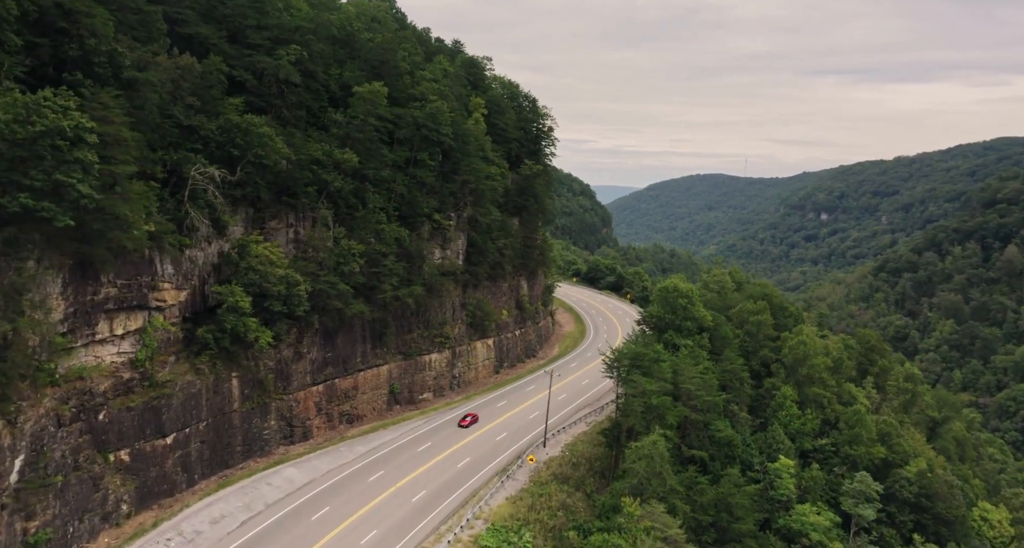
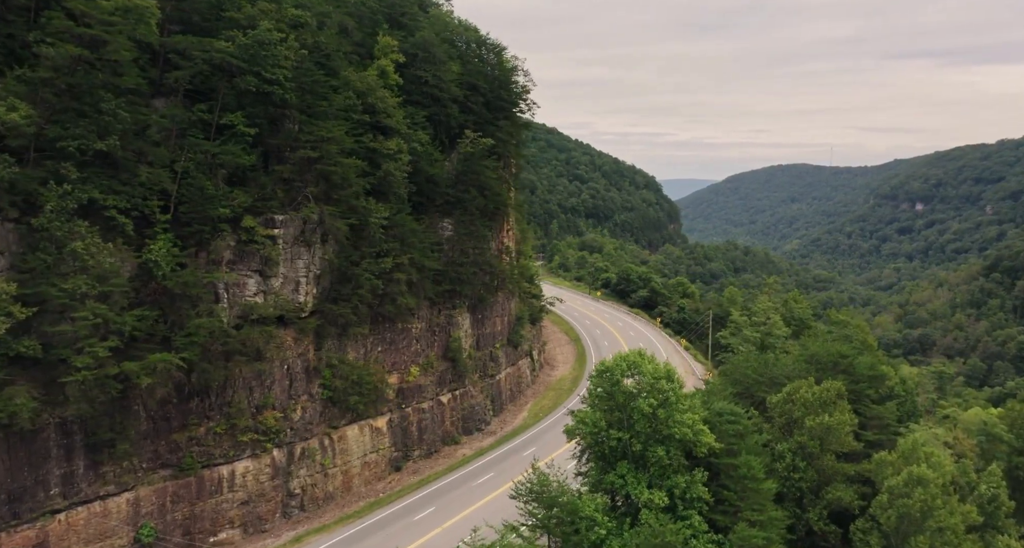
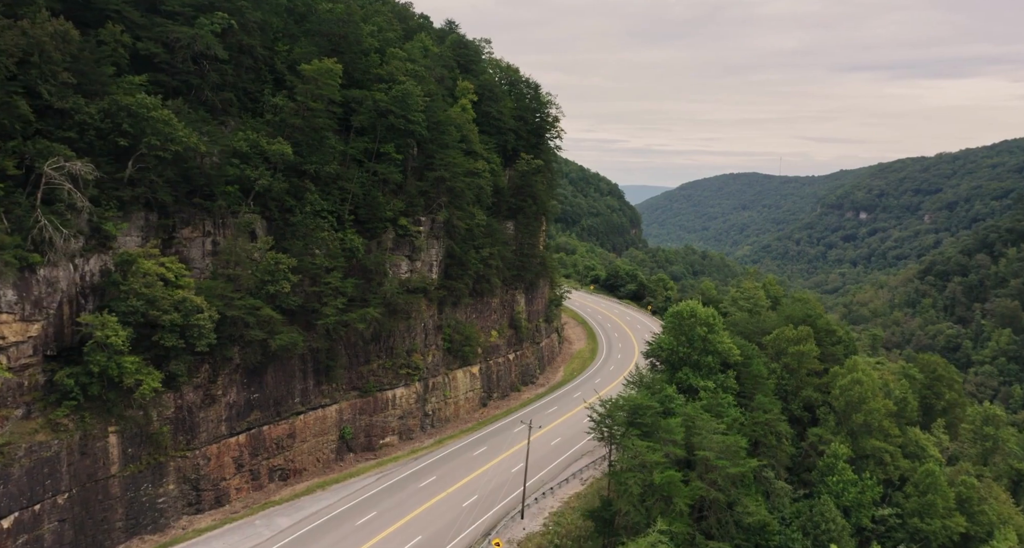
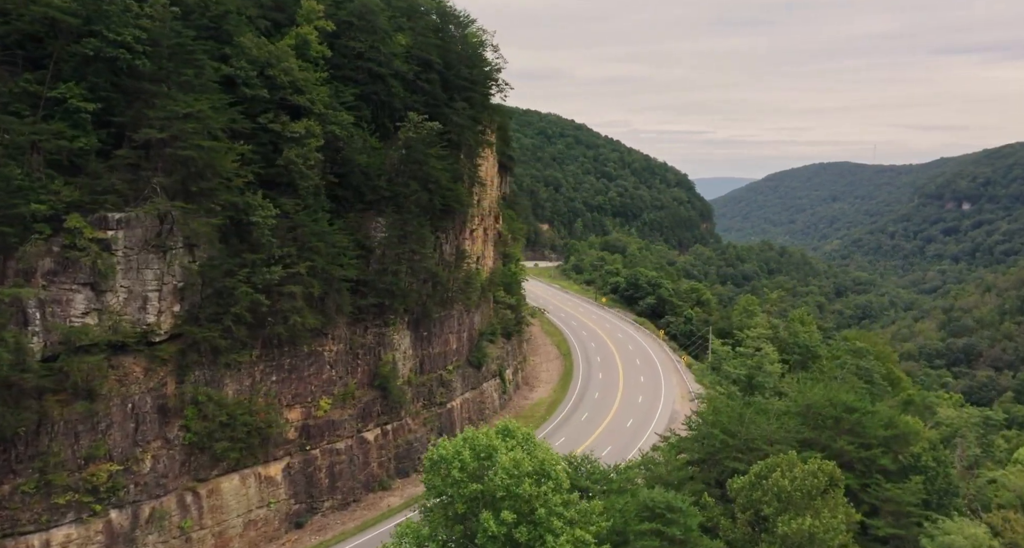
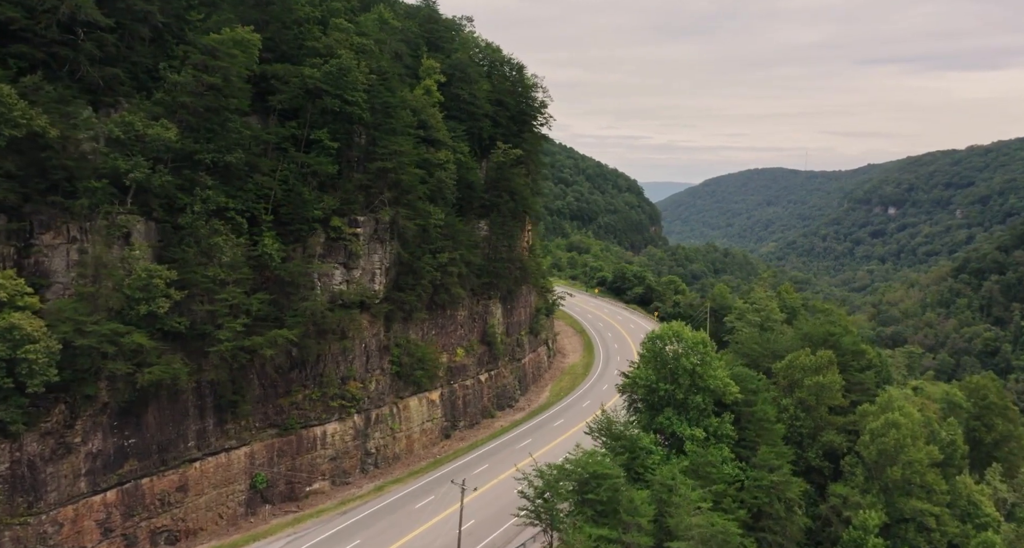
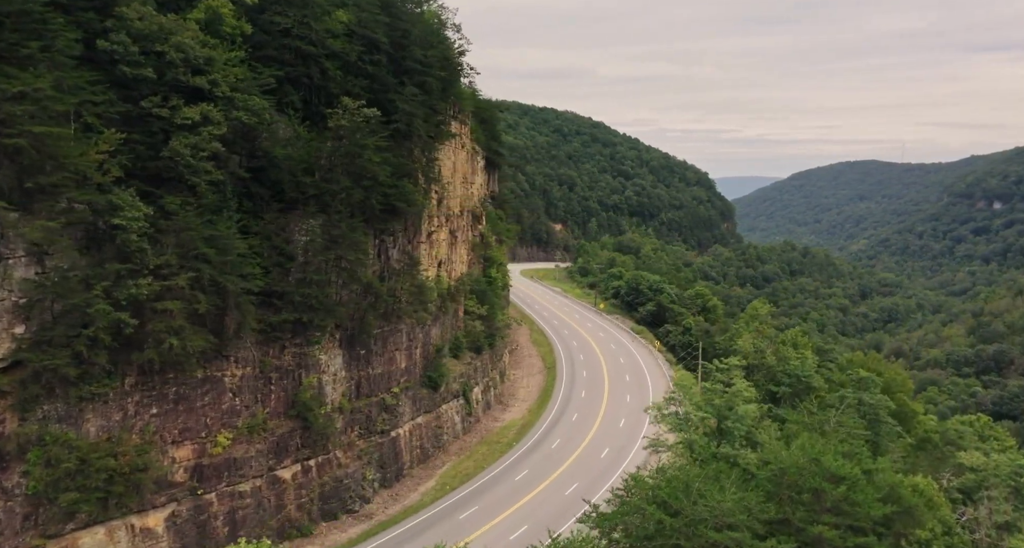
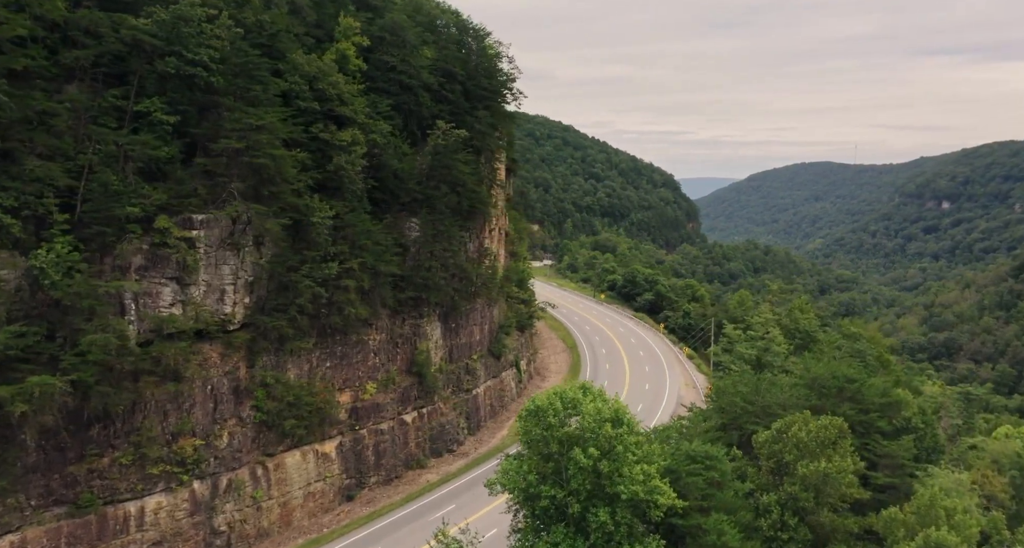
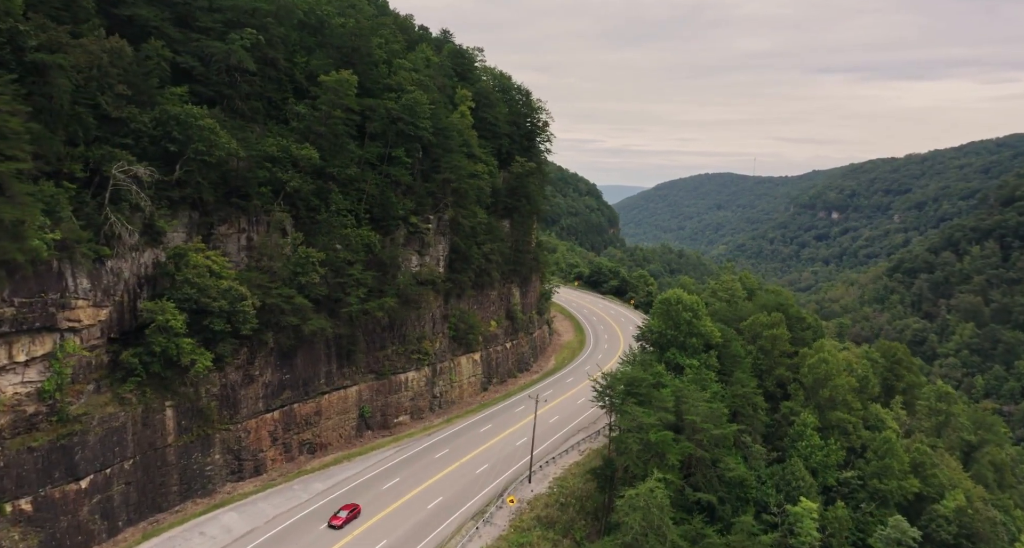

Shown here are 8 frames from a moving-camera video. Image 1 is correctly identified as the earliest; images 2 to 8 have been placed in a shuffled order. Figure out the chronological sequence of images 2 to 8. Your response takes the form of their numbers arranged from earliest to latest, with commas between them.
8, 3, 5, 2, 7, 4, 6
